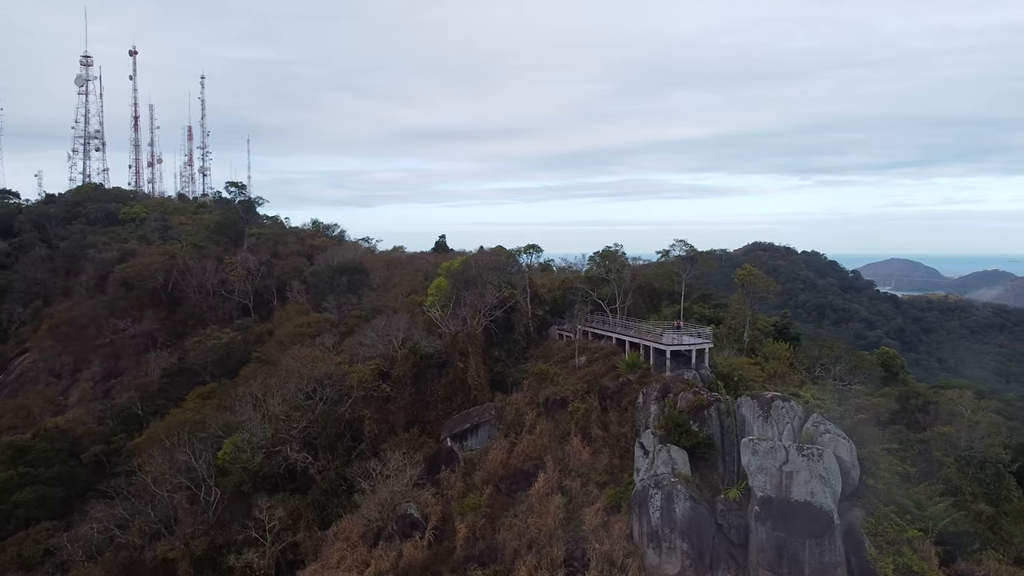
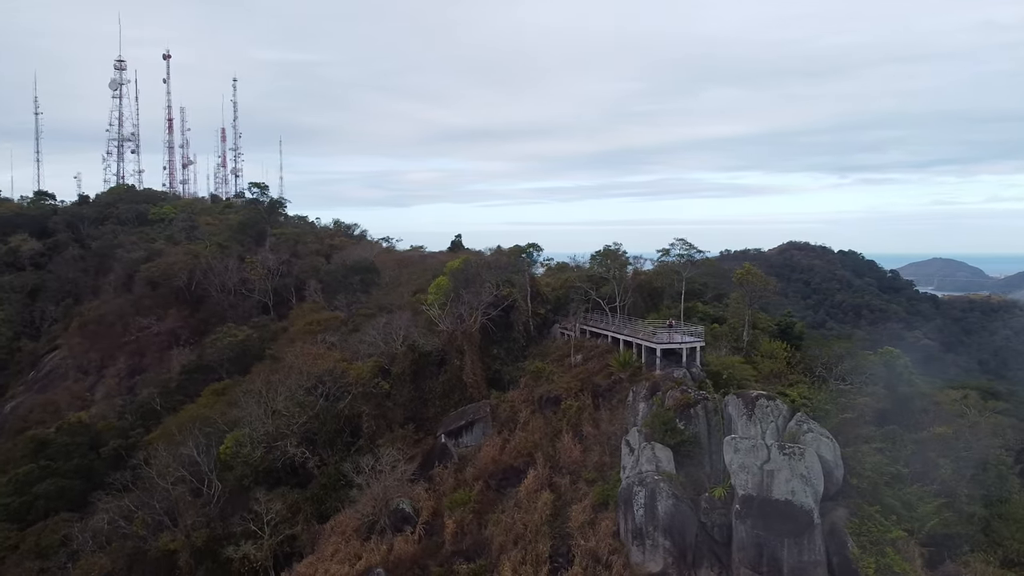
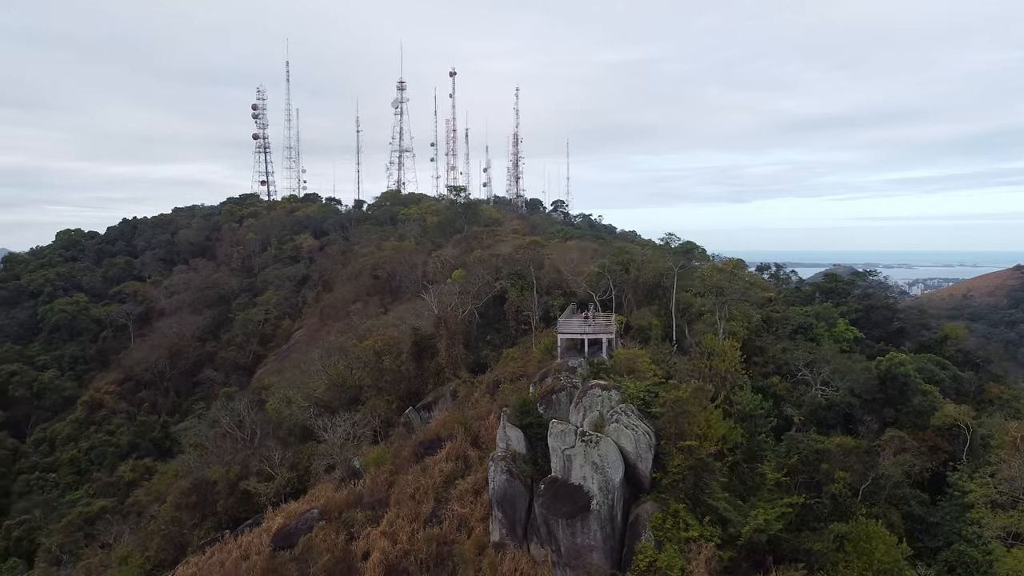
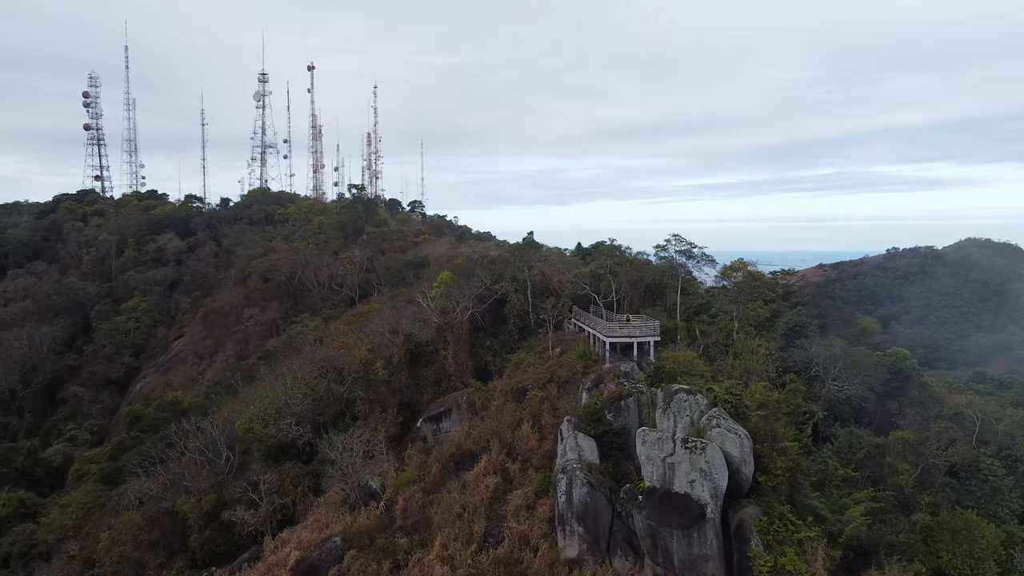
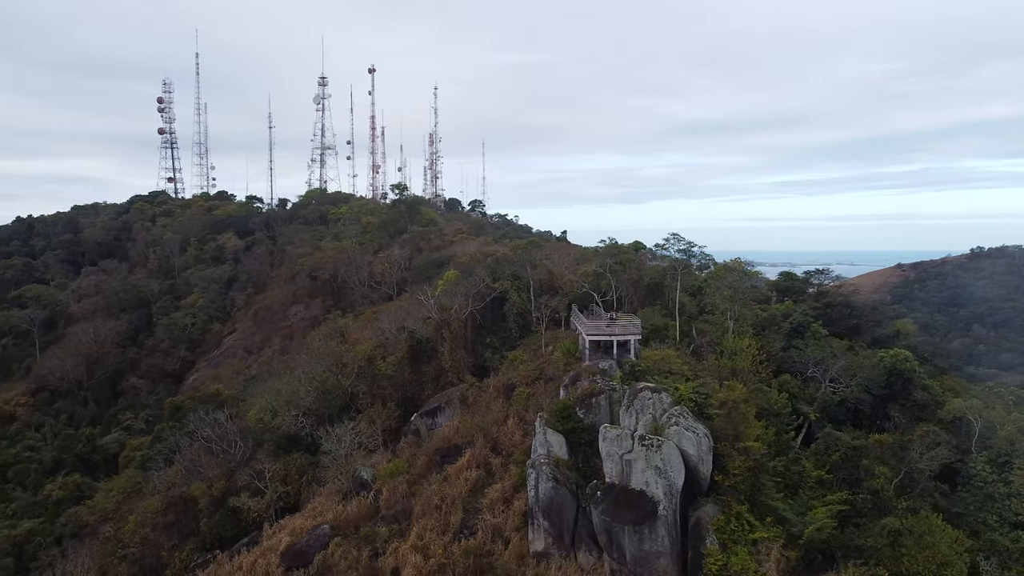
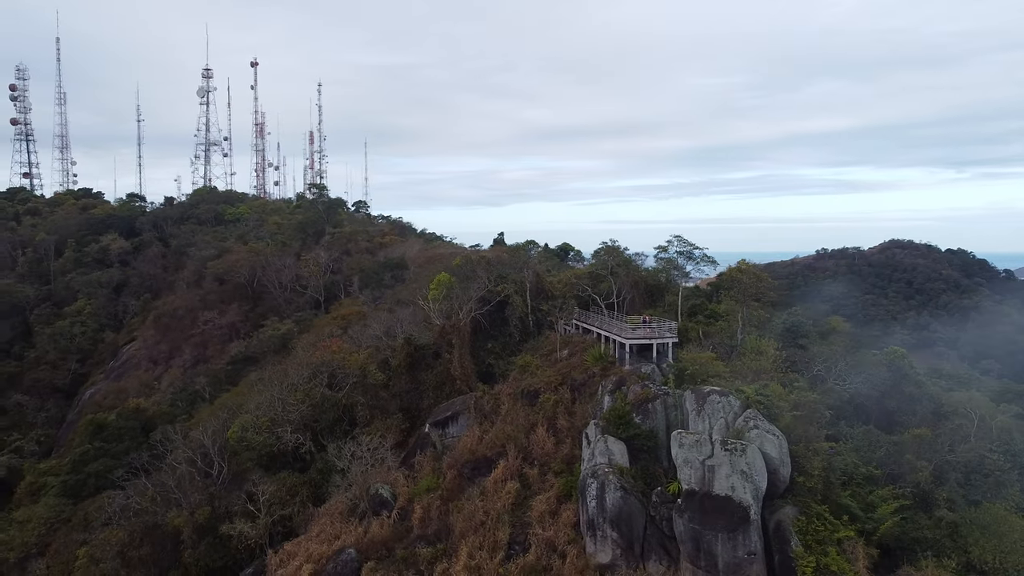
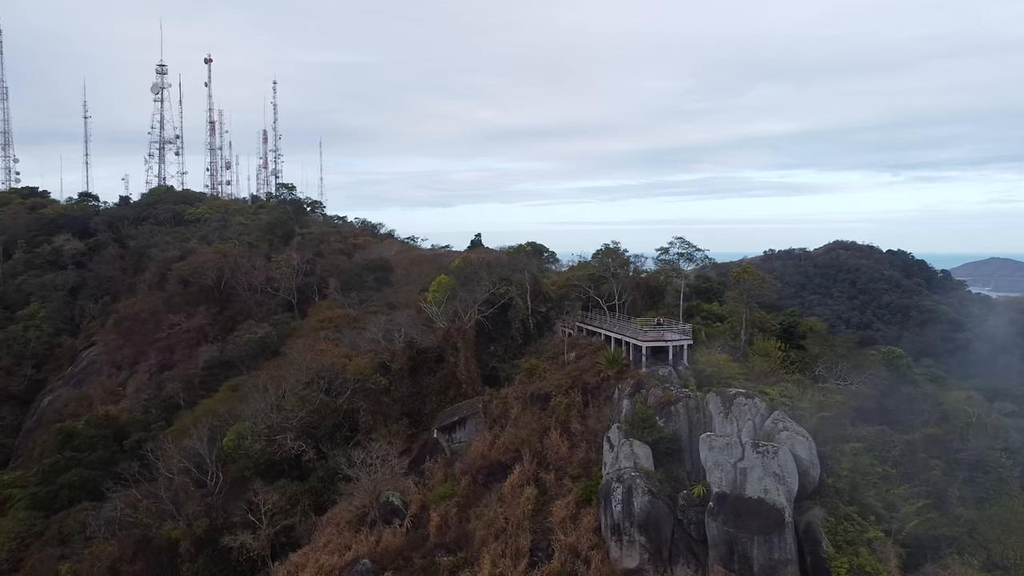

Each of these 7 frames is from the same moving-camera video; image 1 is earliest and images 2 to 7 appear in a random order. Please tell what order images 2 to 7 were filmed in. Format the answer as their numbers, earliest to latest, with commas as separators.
2, 7, 6, 4, 5, 3
